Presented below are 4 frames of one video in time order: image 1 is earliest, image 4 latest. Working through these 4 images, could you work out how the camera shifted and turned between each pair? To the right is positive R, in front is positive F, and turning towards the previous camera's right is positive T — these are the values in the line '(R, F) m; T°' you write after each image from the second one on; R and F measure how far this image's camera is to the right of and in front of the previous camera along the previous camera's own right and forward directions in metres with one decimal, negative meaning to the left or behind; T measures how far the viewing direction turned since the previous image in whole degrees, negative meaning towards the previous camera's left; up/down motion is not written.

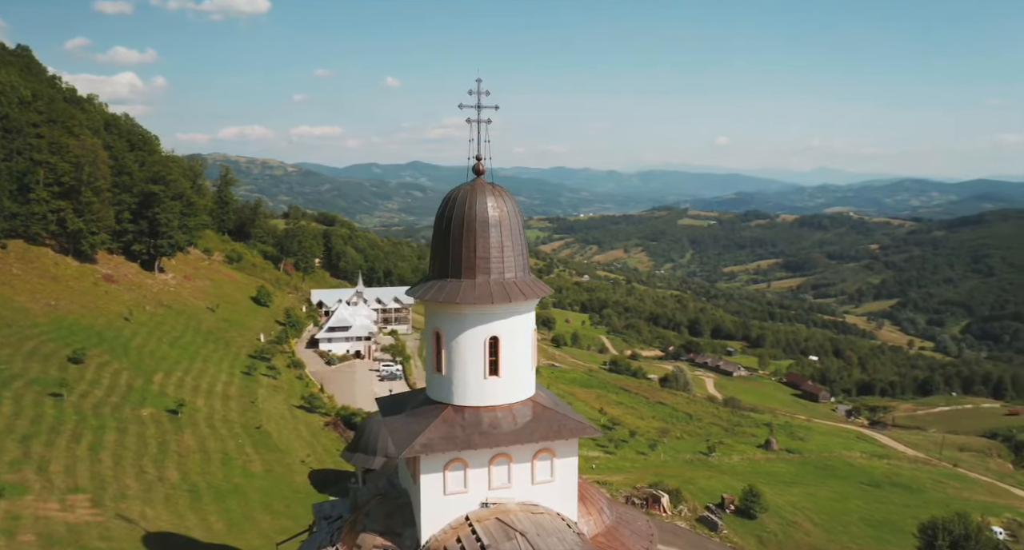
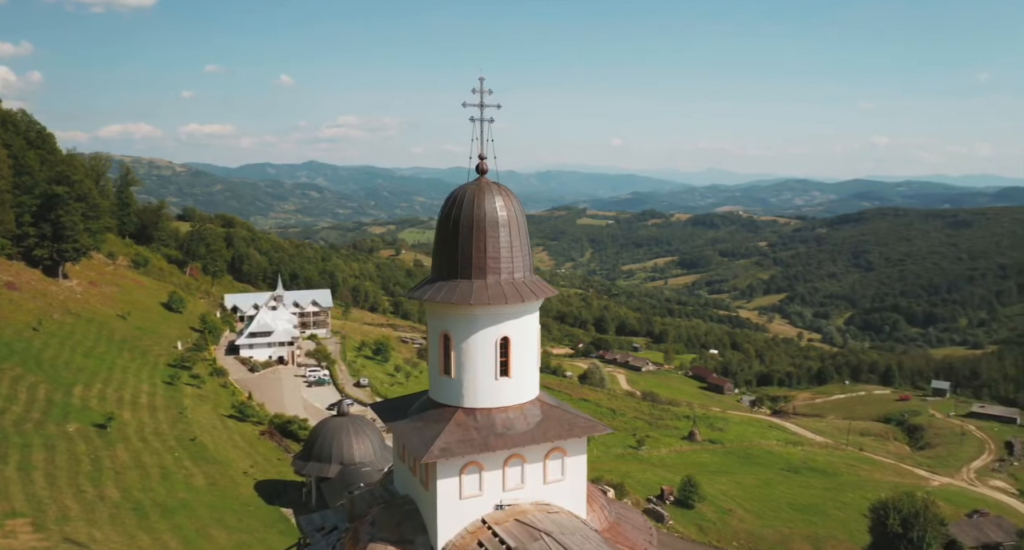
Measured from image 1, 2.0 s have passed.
(-1.6, +0.2) m; +7°
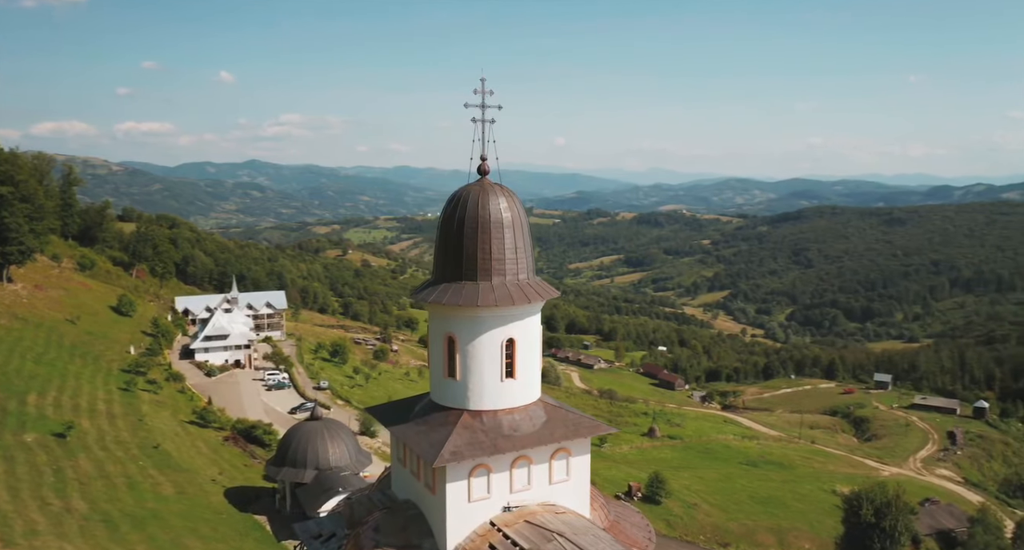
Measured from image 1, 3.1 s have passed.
(-0.8, +0.1) m; +4°
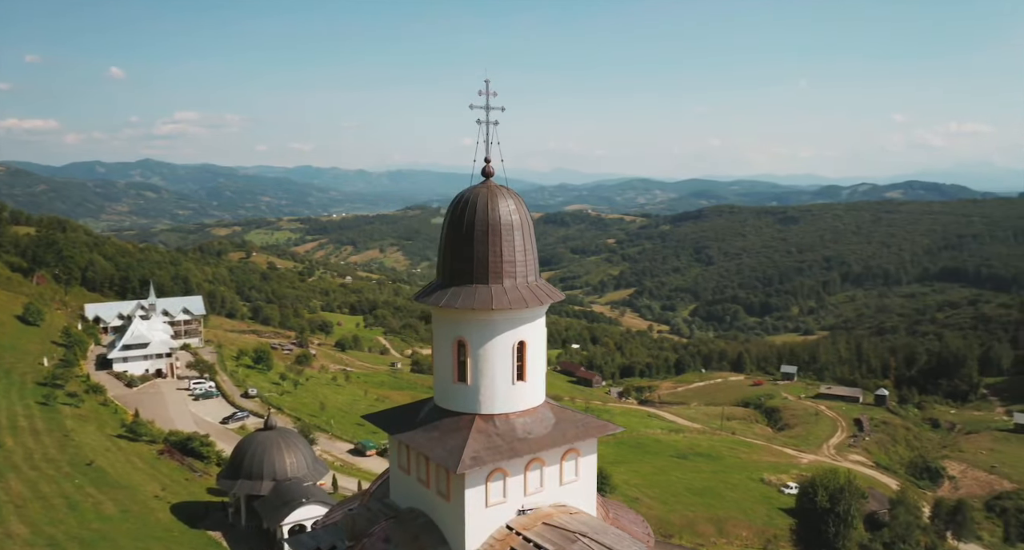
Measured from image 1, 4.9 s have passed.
(-1.5, +0.1) m; +6°
